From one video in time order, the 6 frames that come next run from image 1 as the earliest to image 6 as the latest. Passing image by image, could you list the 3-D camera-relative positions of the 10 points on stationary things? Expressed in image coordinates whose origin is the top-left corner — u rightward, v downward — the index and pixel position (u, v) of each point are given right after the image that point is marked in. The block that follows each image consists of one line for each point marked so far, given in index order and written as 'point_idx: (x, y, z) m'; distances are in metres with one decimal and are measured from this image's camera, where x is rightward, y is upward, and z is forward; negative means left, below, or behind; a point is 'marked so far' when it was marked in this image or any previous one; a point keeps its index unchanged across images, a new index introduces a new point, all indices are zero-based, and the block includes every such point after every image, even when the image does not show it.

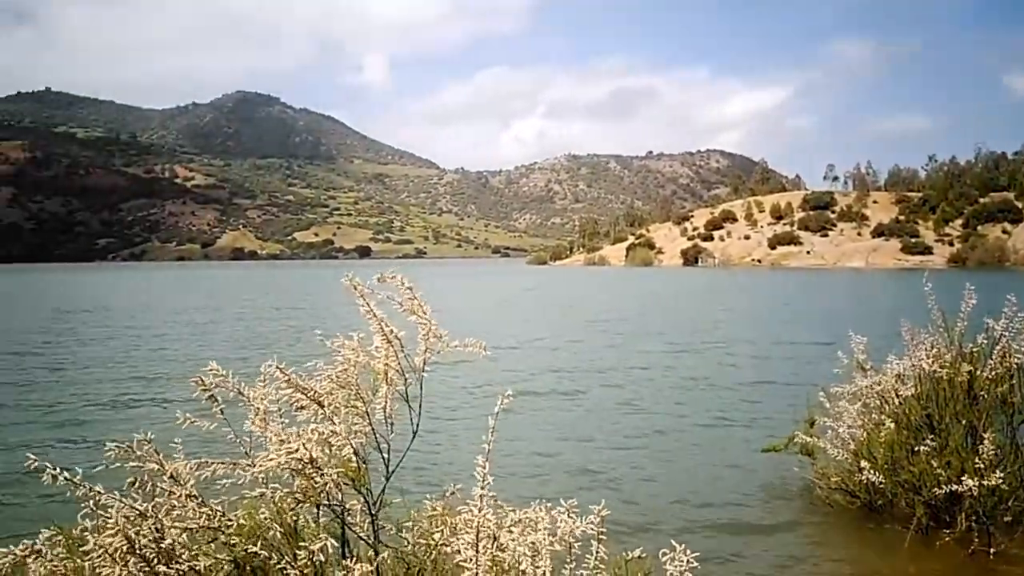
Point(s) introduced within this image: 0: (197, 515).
0: (-2.9, -2.0, +7.8) m
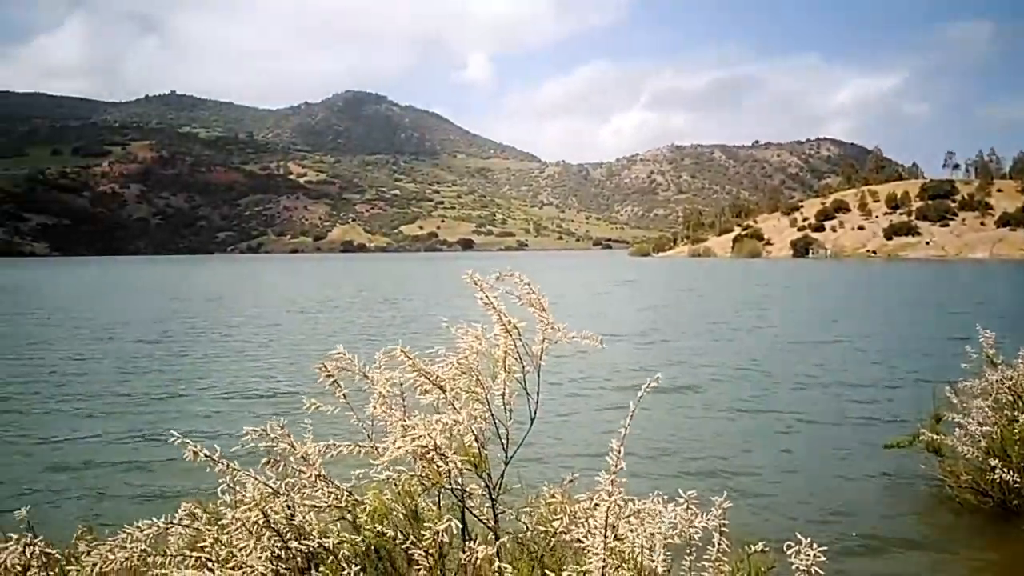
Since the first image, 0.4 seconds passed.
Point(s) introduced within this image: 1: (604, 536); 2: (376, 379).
0: (-1.8, -1.9, +8.3) m
1: (+0.8, -2.3, +8.0) m
2: (-1.4, -0.9, +8.1) m
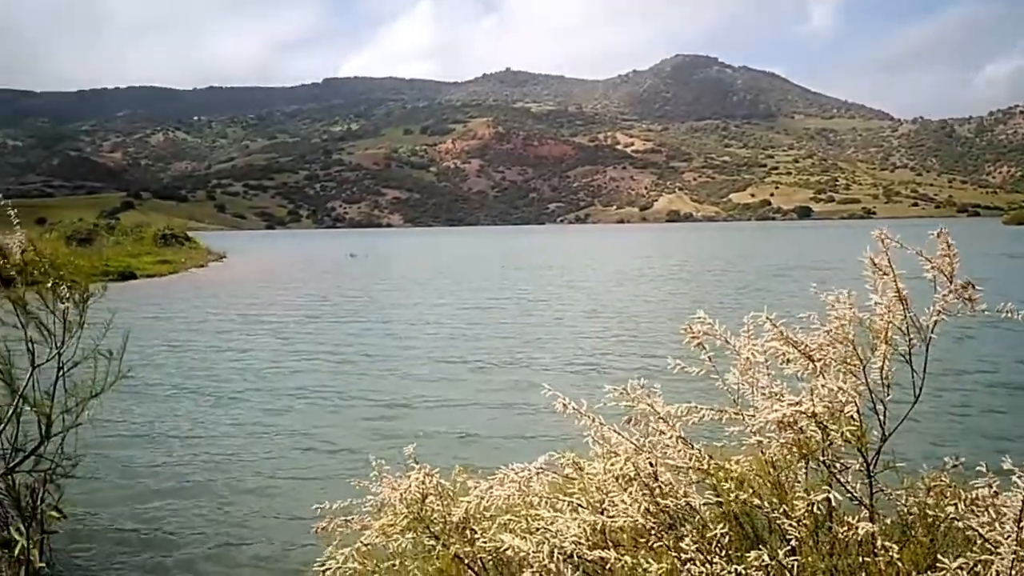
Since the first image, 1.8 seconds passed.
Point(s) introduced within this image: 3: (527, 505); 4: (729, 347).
0: (+1.6, -1.5, +8.0) m
1: (+4.0, -1.9, +6.9) m
2: (+2.0, -0.5, +7.7) m
3: (+0.1, -2.0, +8.1) m
4: (+1.9, -0.5, +7.8) m
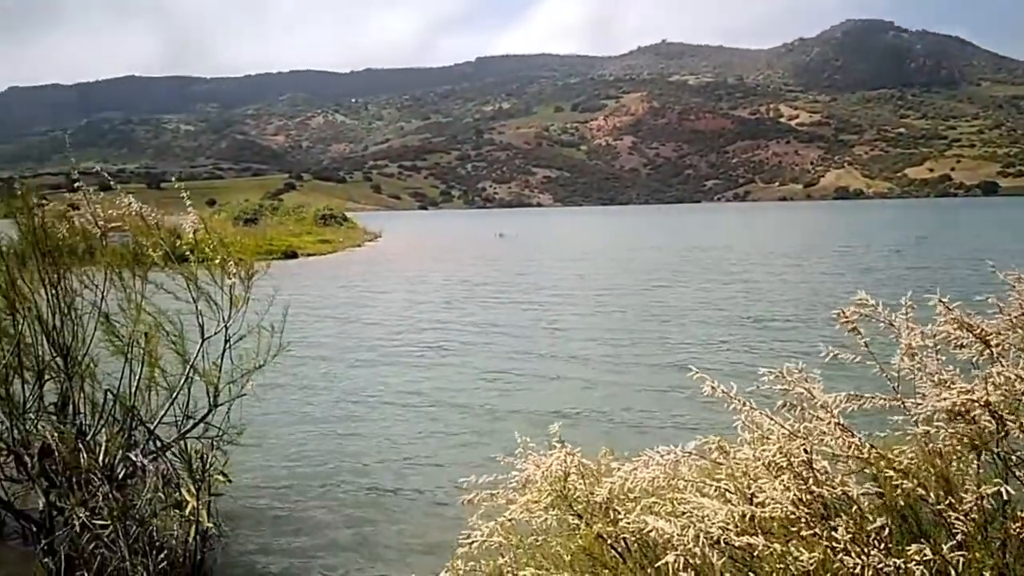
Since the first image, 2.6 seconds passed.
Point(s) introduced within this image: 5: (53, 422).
0: (+2.8, -1.3, +7.3) m
1: (+4.9, -1.7, +5.9) m
2: (+3.1, -0.2, +7.0) m
3: (+1.4, -1.7, +7.8) m
4: (+3.1, -0.3, +7.1) m
5: (-4.4, -1.3, +8.7) m
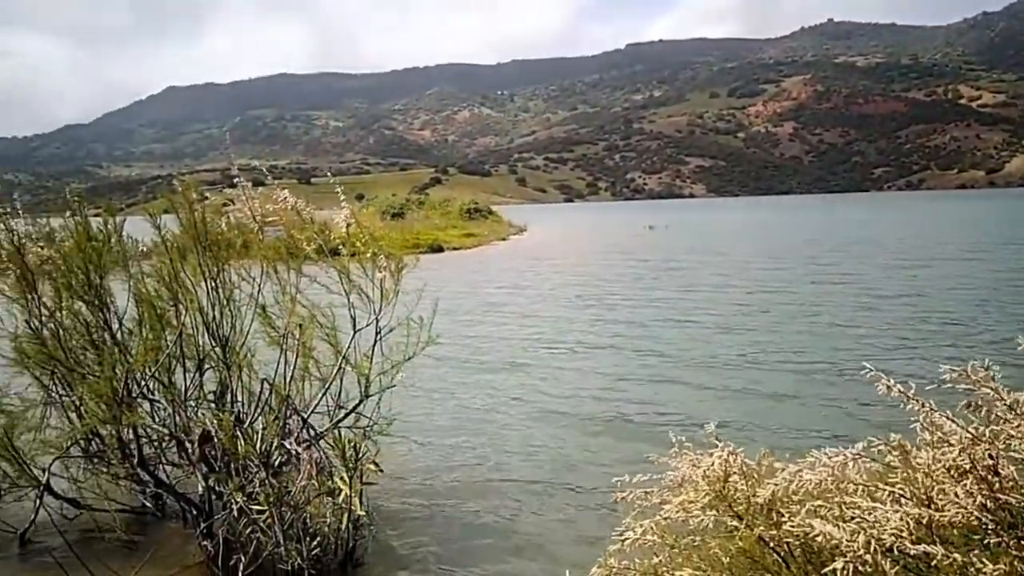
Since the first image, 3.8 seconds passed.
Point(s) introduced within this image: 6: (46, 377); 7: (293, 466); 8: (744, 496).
0: (+3.9, -1.2, +6.4) m
1: (+5.9, -1.6, +4.6) m
2: (+4.3, -0.1, +6.0) m
3: (+2.7, -1.6, +7.0) m
4: (+4.3, -0.2, +6.1) m
5: (-3.0, -1.2, +8.8) m
6: (-4.5, -0.8, +8.7) m
7: (-2.1, -1.7, +8.6) m
8: (+1.8, -1.6, +6.7) m
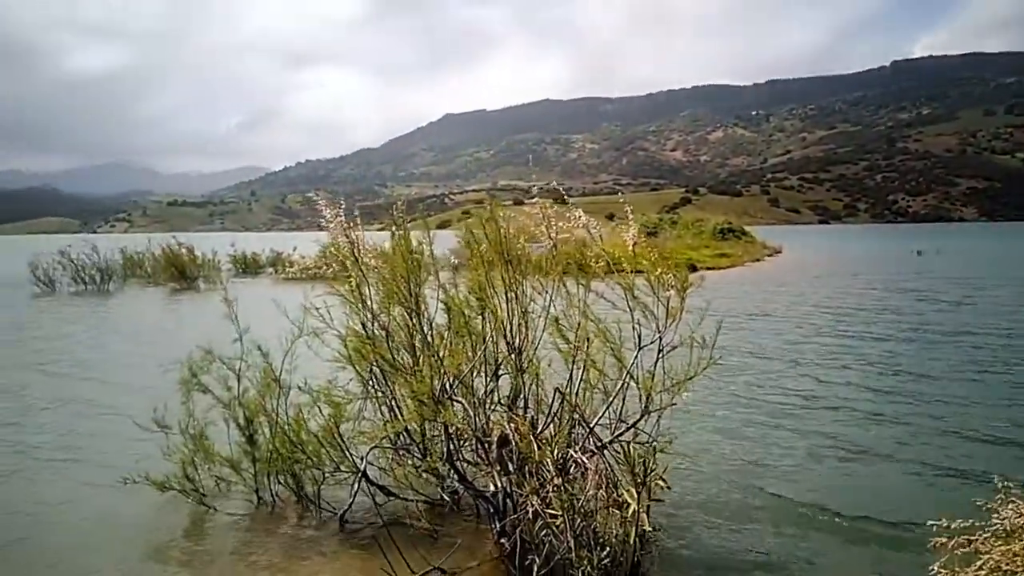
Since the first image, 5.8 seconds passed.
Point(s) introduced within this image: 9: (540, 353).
0: (+6.2, -1.3, +5.5) m
1: (+7.7, -1.7, +3.3) m
2: (+6.5, -0.3, +5.0) m
3: (+5.1, -1.8, +6.3) m
4: (+6.5, -0.4, +5.2) m
5: (0.0, -1.3, +9.3) m
6: (-1.6, -0.9, +9.5) m
7: (+0.7, -1.8, +8.9) m
8: (+4.2, -1.7, +6.3) m
9: (+0.3, -0.7, +10.1) m
